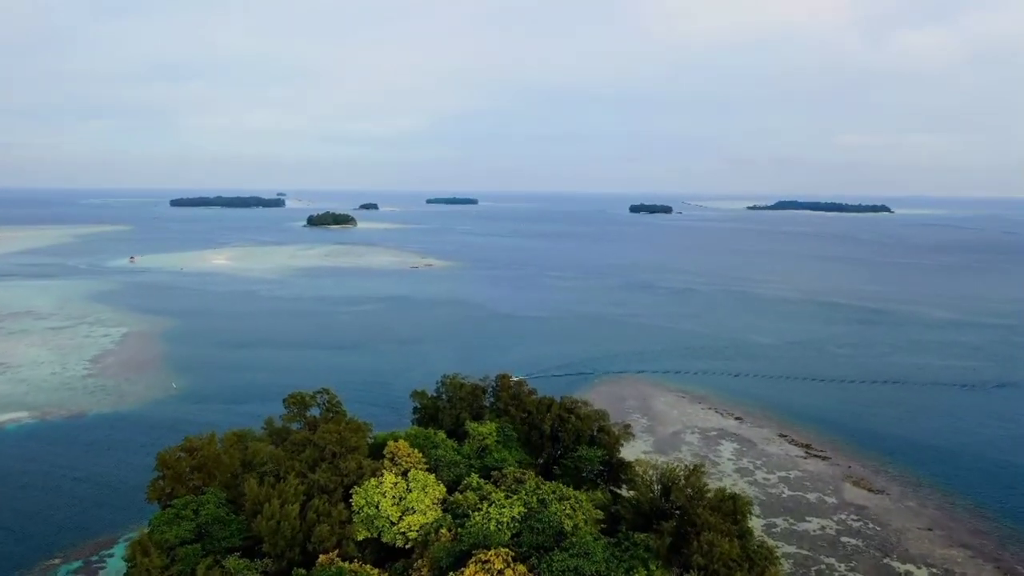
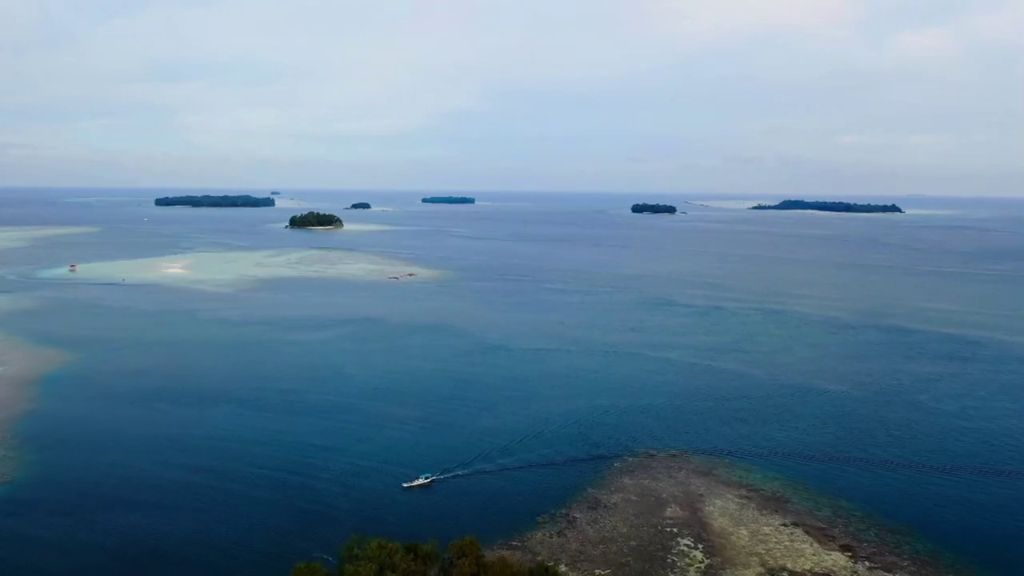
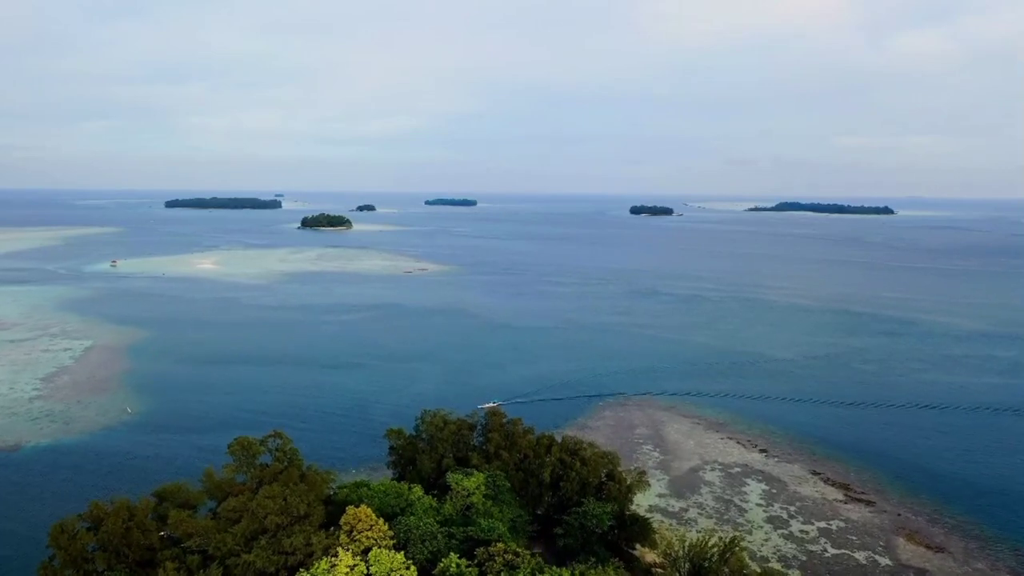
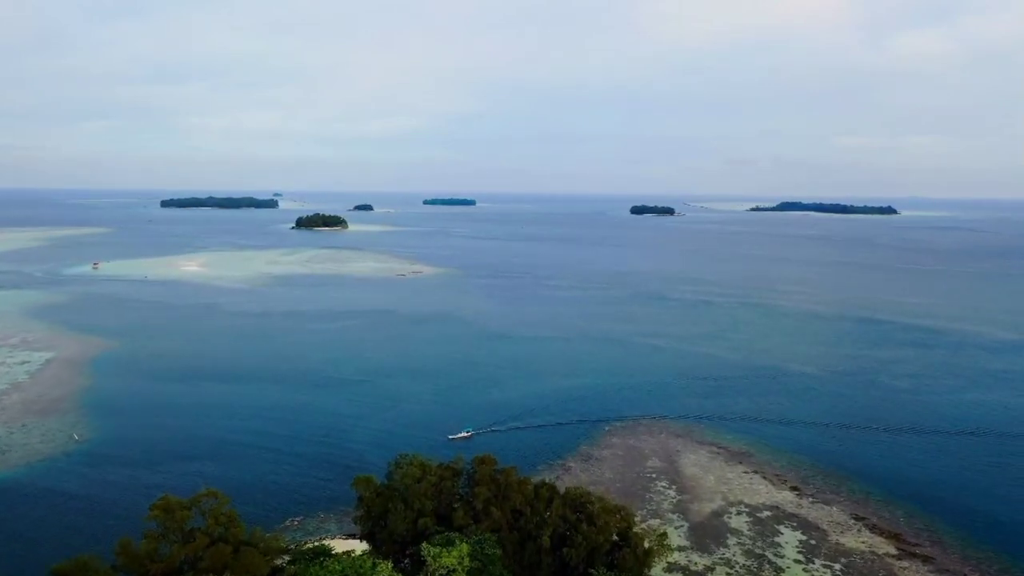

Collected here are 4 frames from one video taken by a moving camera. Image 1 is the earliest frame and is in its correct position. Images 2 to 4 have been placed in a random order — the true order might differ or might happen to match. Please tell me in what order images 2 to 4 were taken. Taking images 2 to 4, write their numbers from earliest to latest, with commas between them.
3, 4, 2
